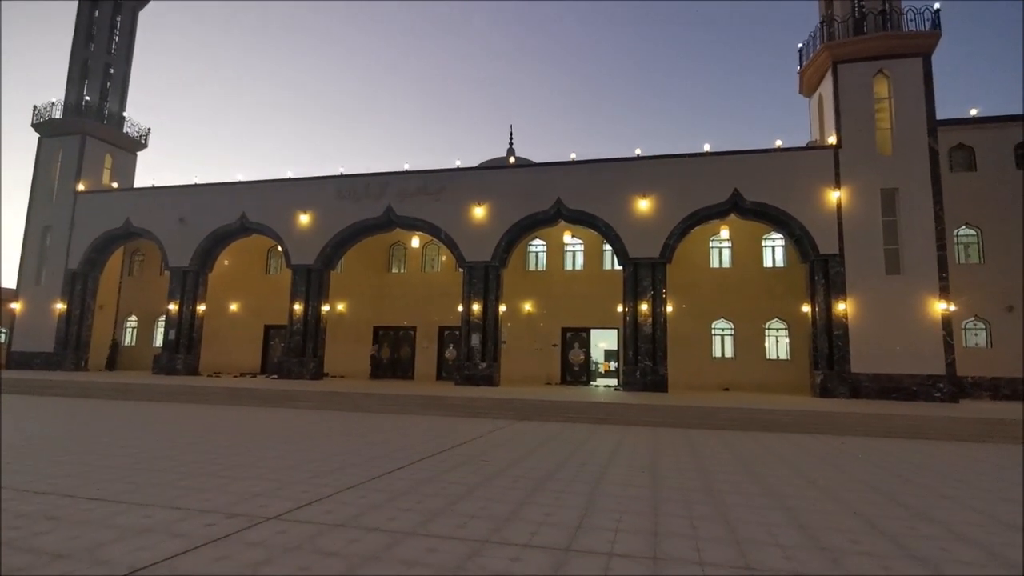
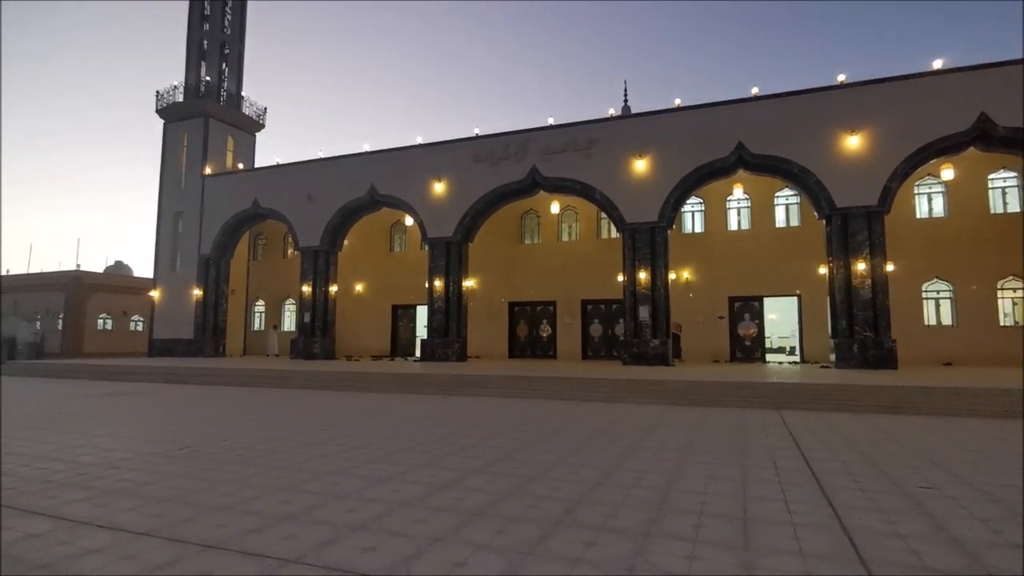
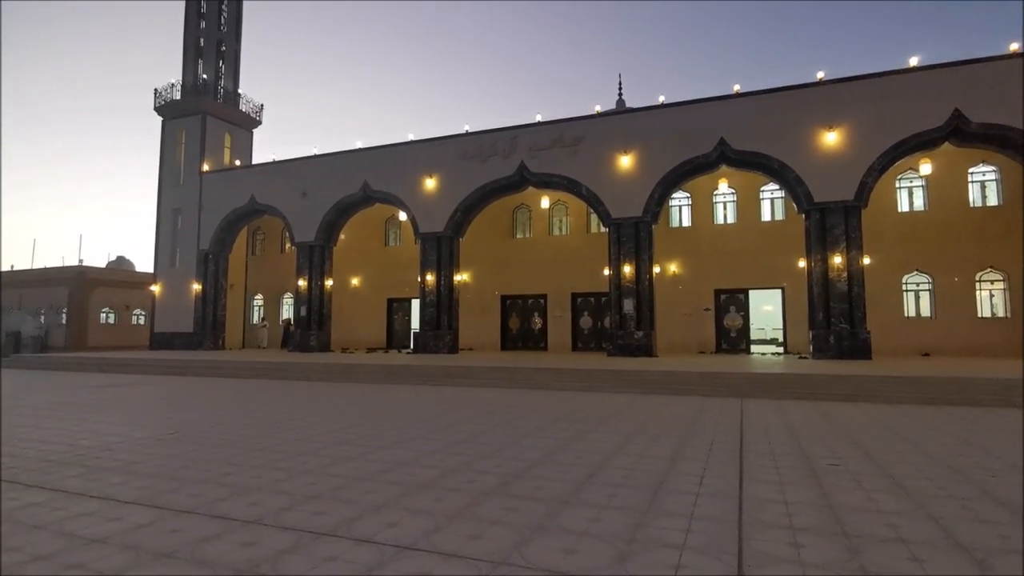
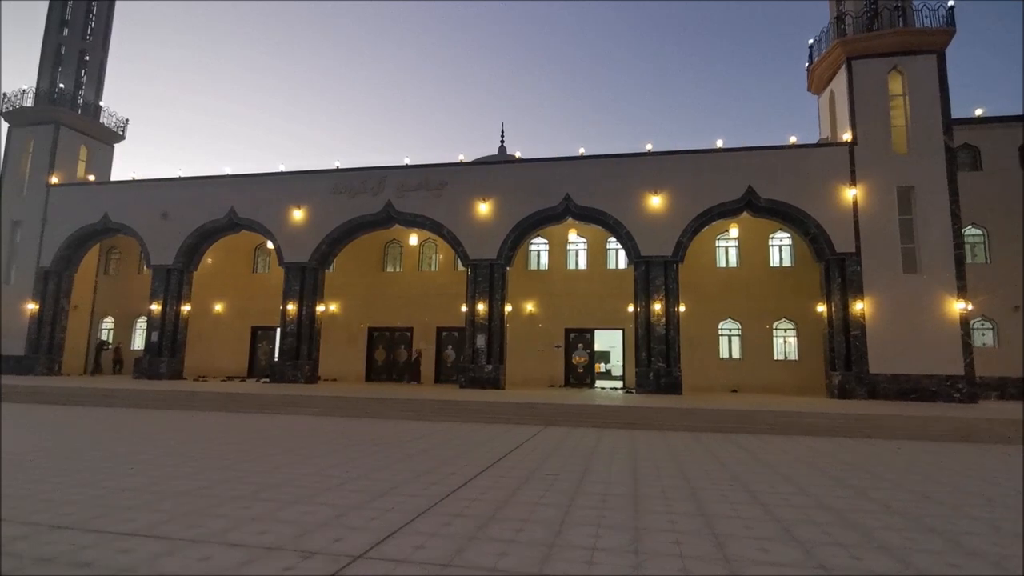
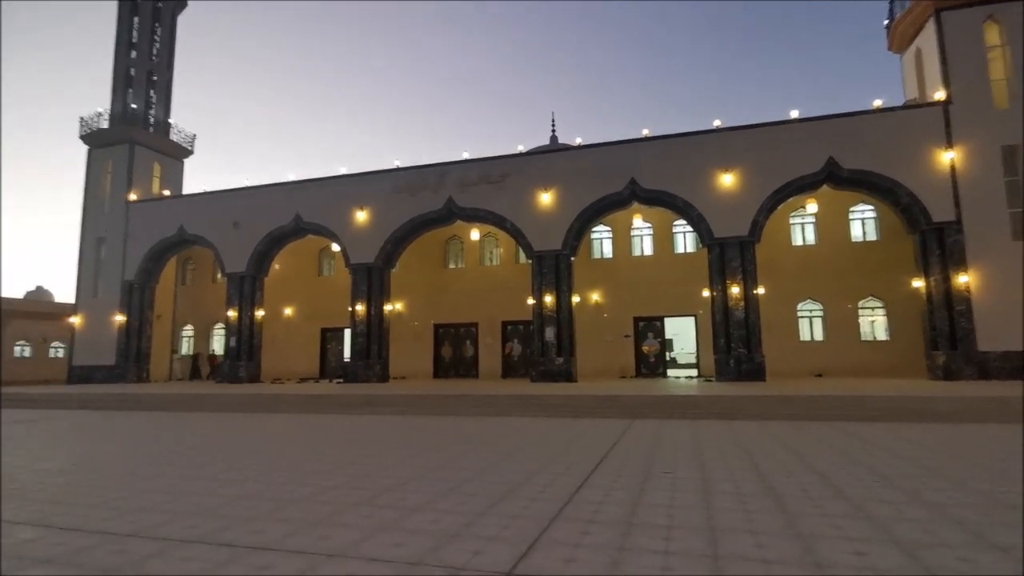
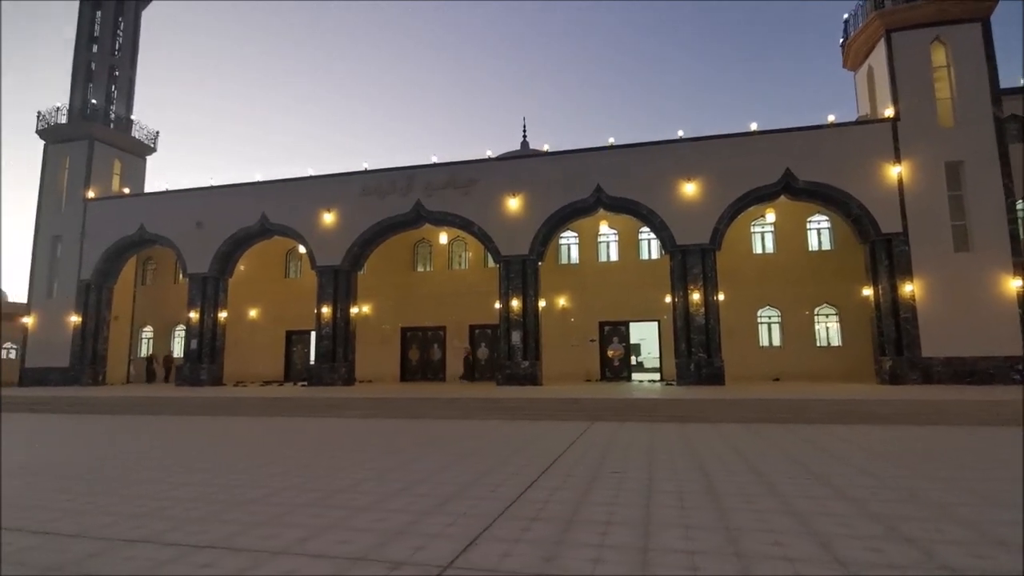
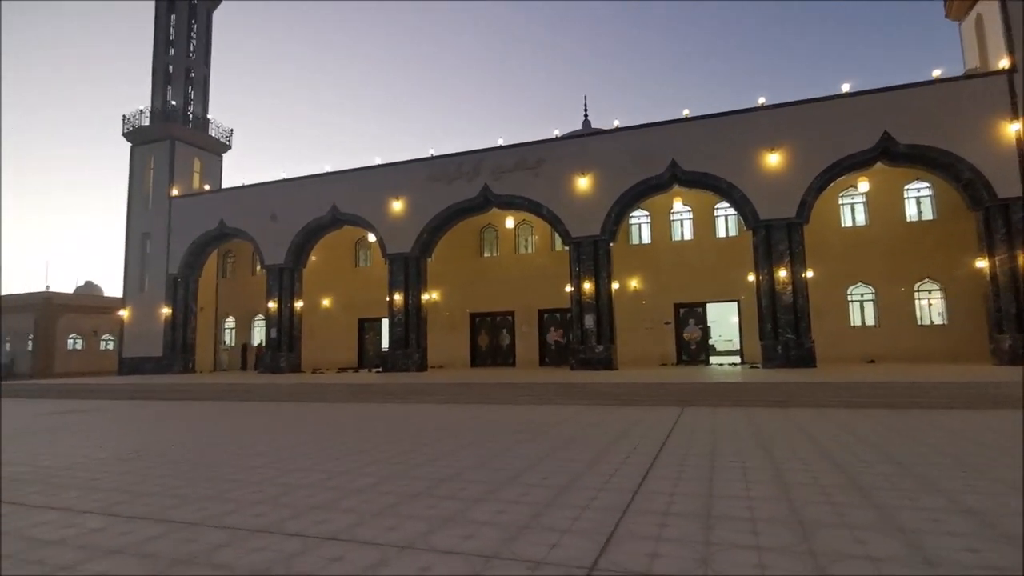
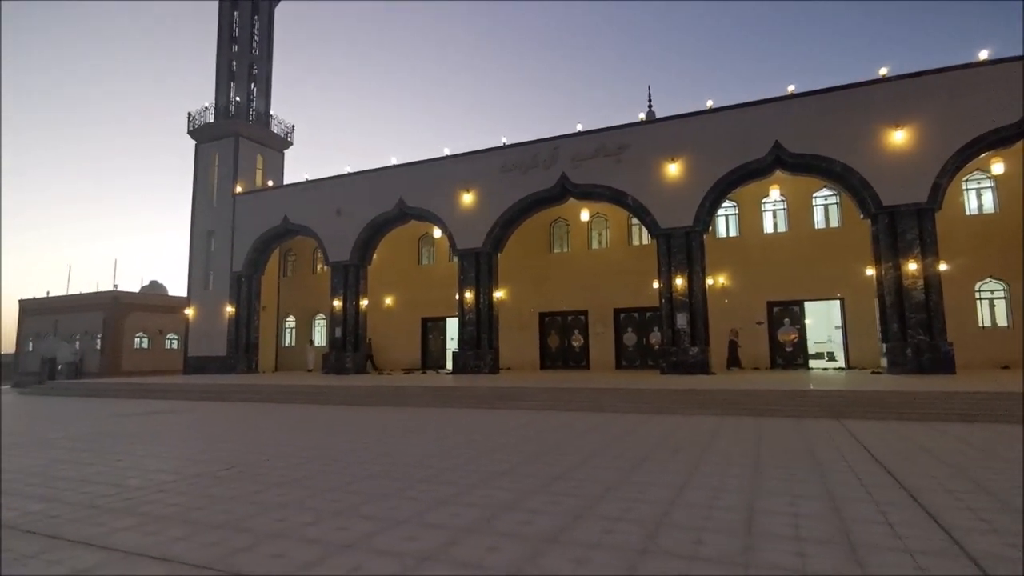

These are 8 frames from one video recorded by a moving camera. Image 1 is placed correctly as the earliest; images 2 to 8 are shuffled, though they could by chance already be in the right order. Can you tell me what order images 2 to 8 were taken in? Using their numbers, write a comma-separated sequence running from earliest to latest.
4, 6, 5, 7, 3, 2, 8
